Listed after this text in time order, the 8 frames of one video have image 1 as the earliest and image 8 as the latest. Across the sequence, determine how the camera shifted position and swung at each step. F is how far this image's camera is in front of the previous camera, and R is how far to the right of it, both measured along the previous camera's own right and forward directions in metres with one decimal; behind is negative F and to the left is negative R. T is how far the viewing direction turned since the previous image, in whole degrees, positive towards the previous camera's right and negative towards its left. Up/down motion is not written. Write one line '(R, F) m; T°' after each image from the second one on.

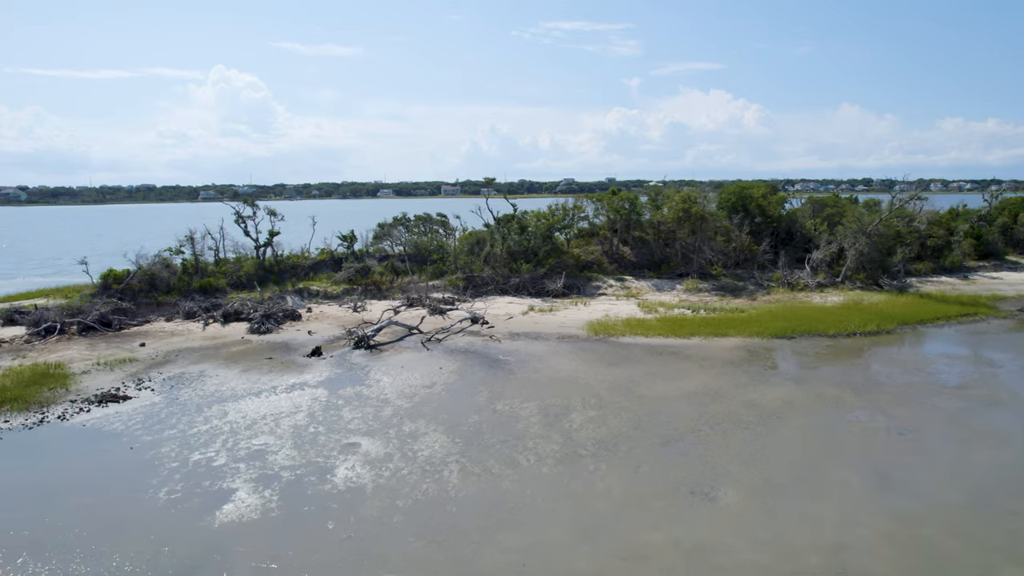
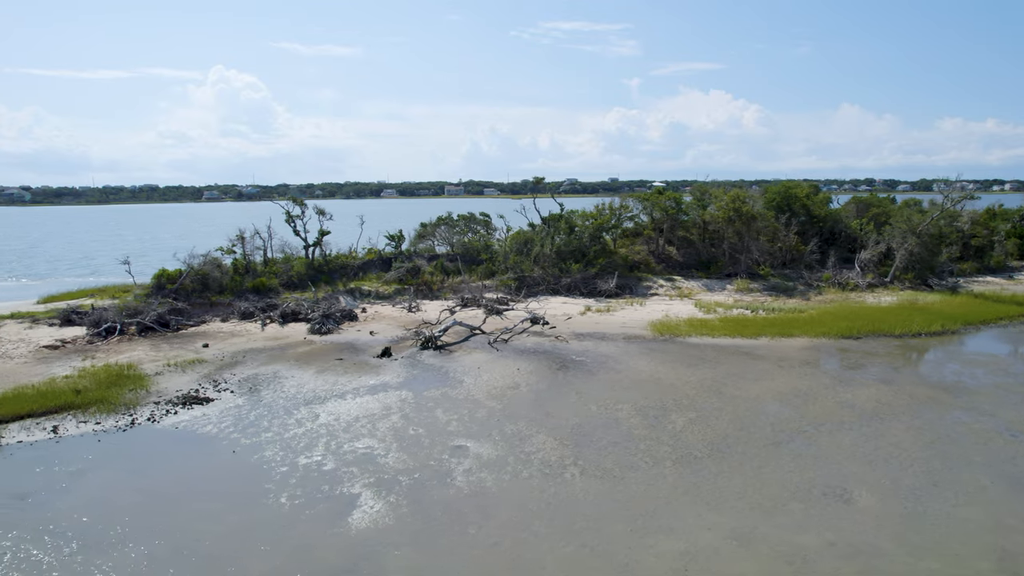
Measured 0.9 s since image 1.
(-1.9, +0.2) m; 0°
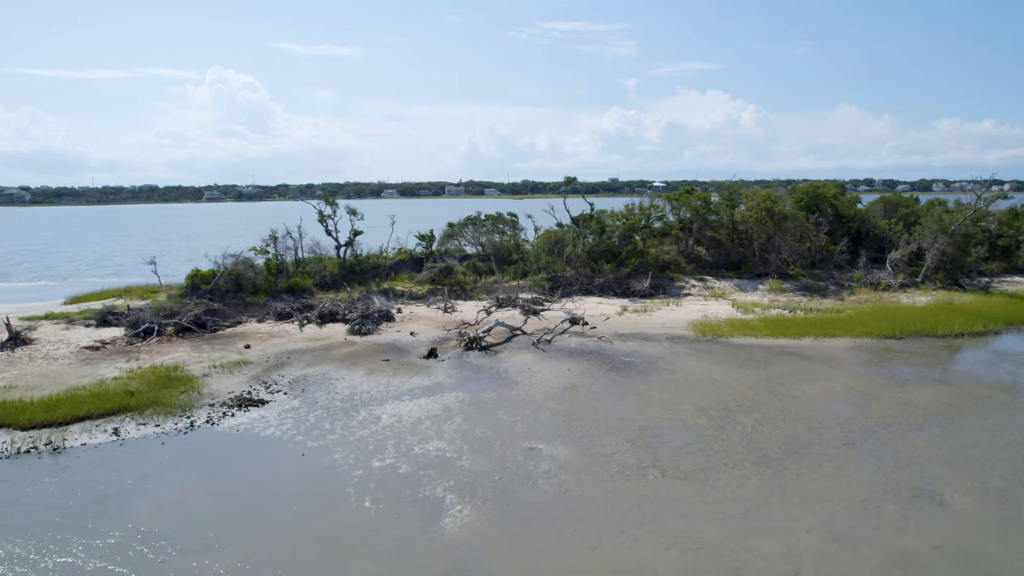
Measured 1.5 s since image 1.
(-1.2, +0.1) m; 0°
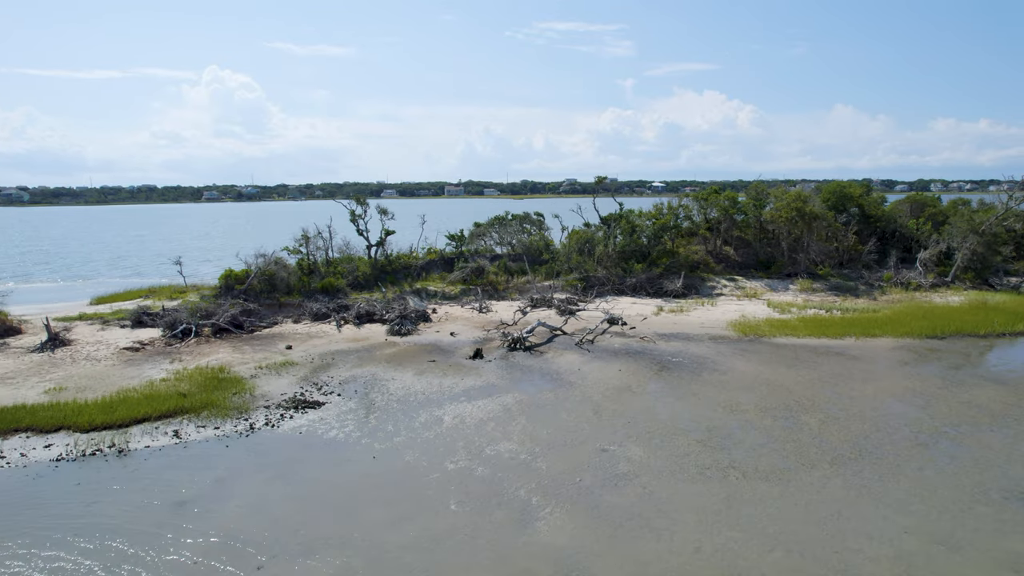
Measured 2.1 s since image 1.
(-1.2, +0.1) m; 0°
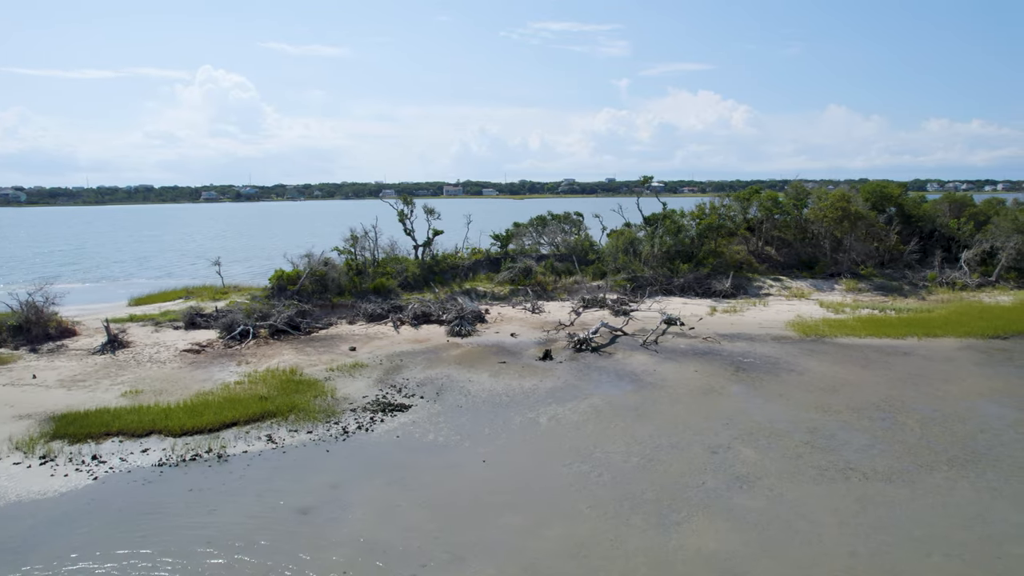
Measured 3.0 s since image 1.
(-1.8, +0.2) m; +1°
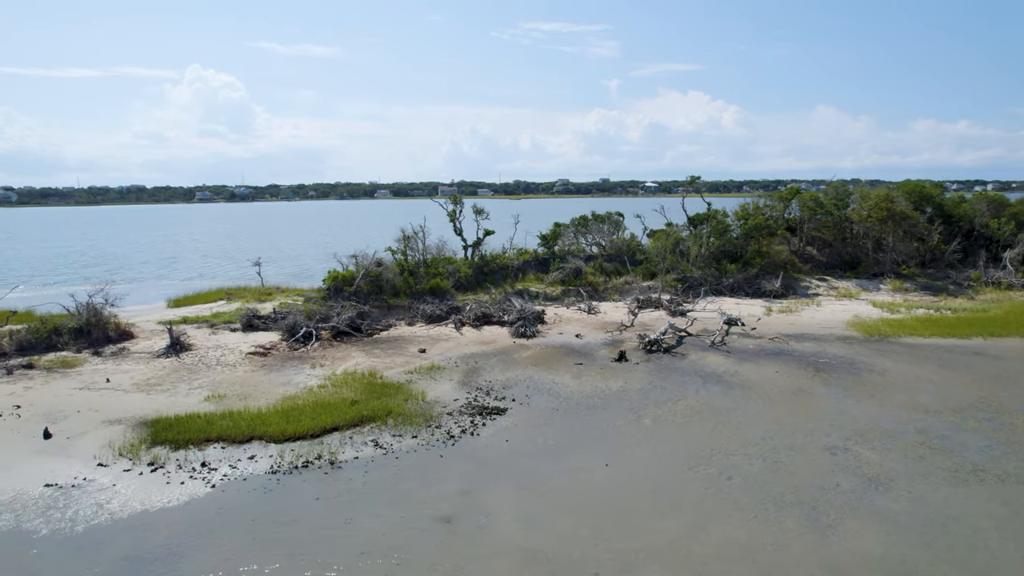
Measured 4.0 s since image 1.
(-2.0, +0.2) m; +1°
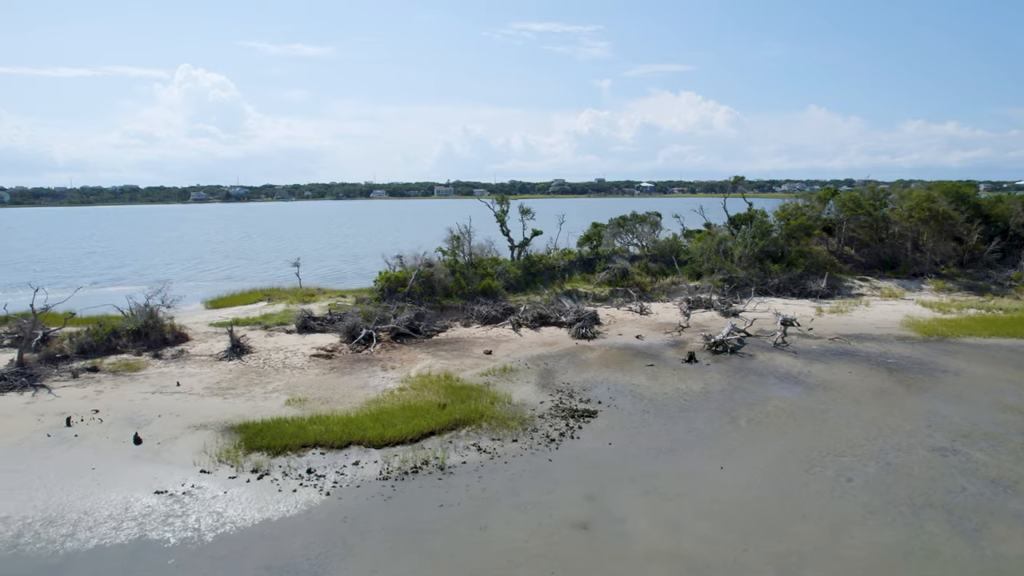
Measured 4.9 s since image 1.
(-1.9, +0.2) m; +1°
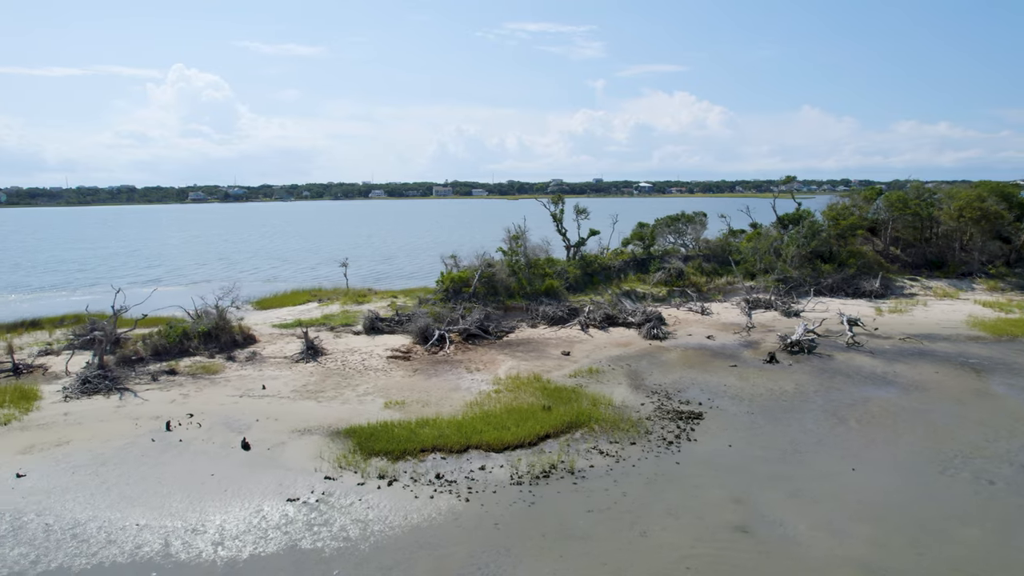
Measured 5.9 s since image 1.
(-2.1, +0.2) m; +1°
